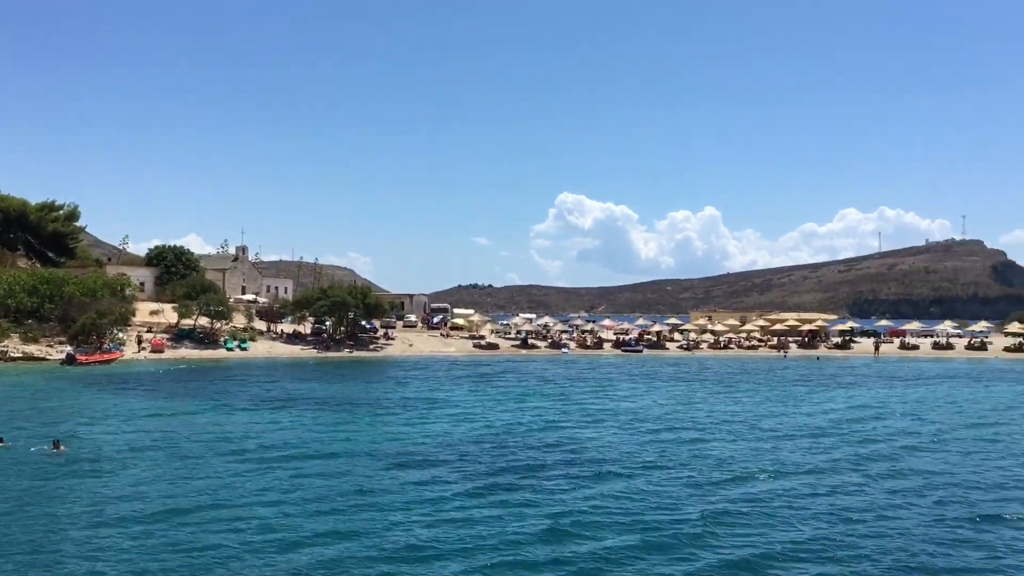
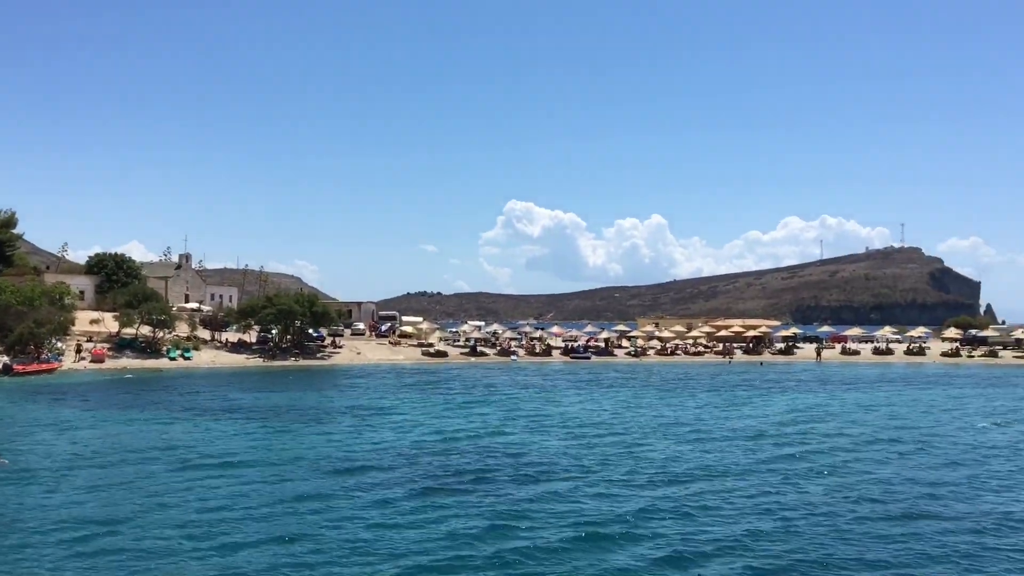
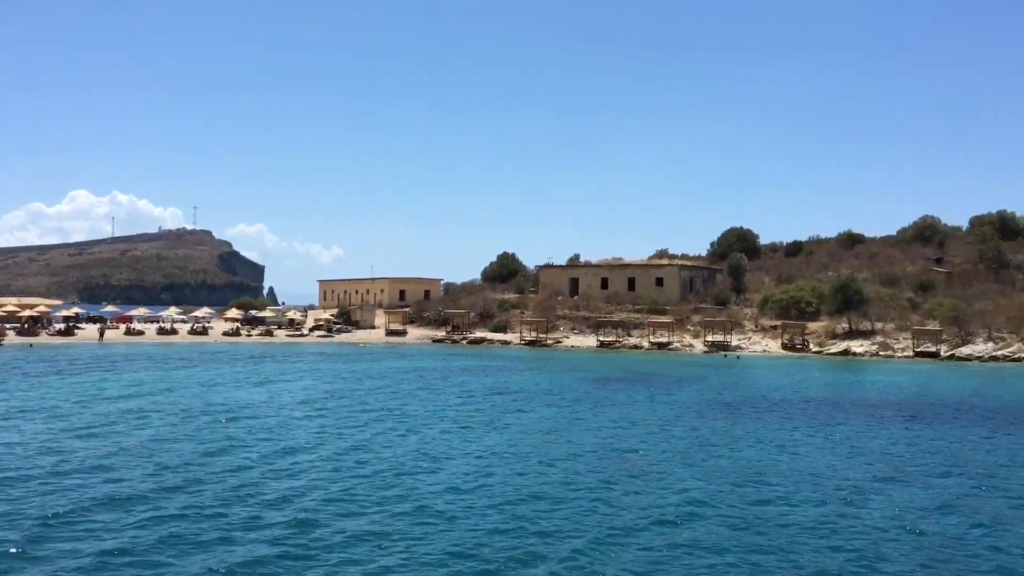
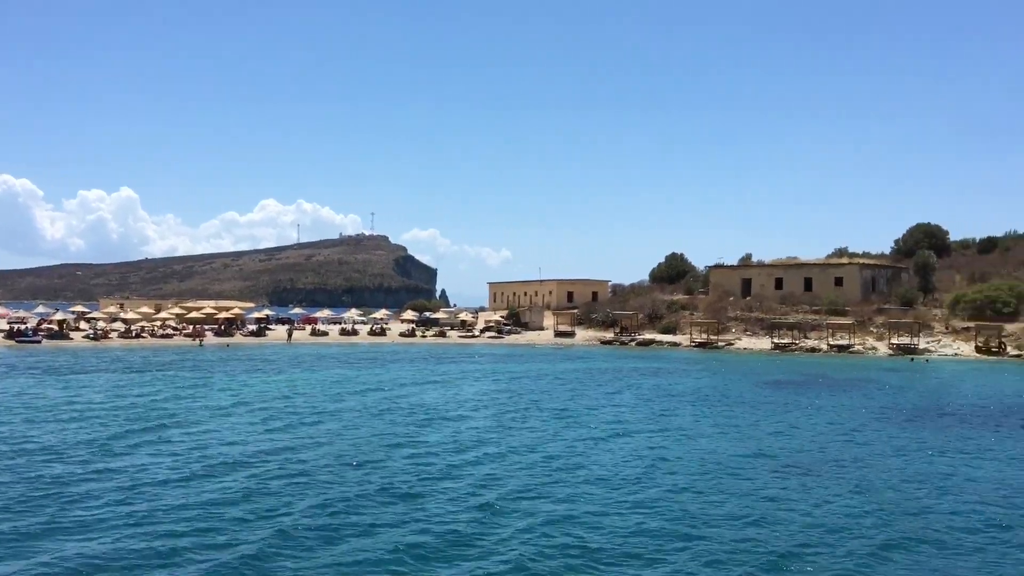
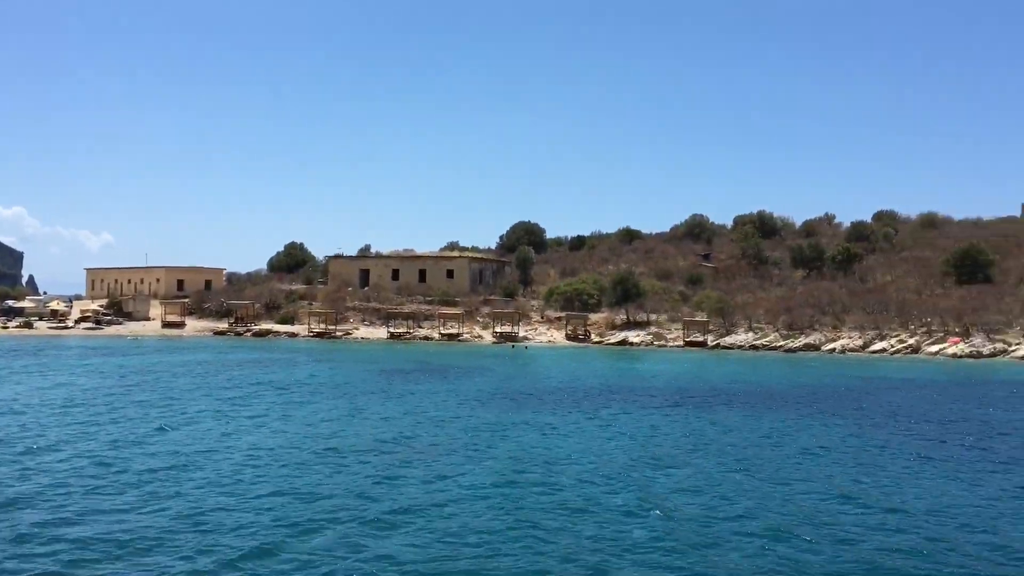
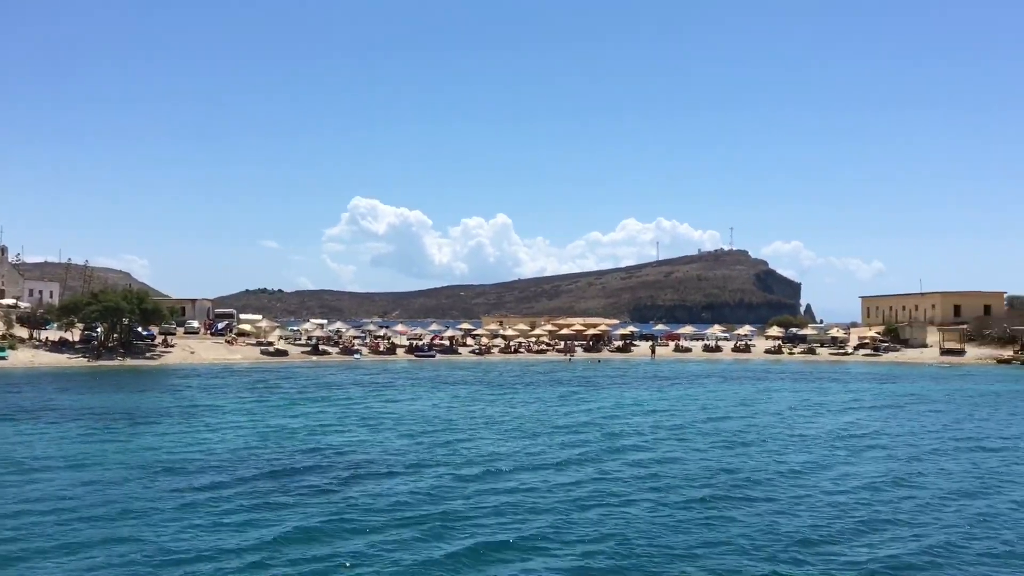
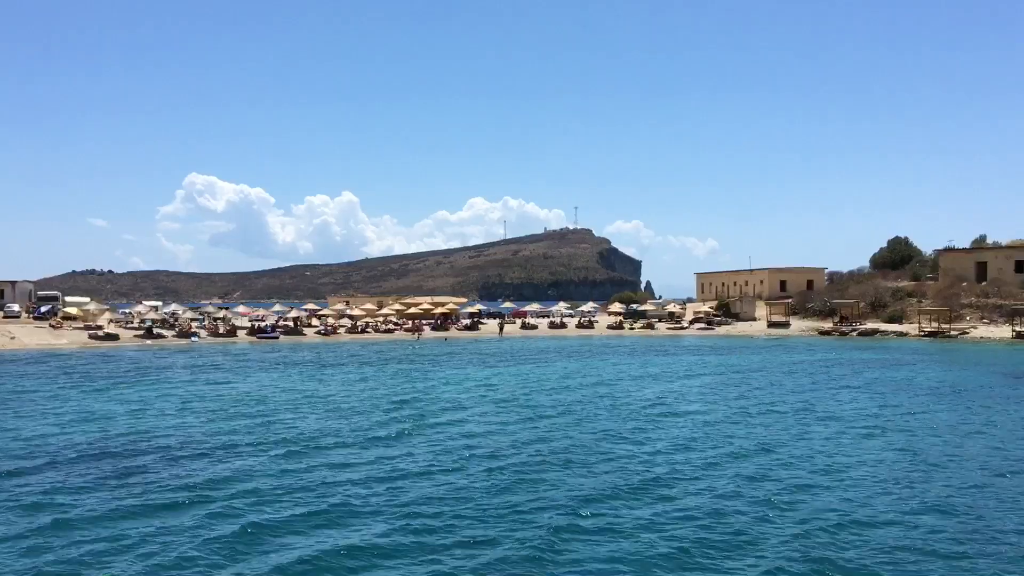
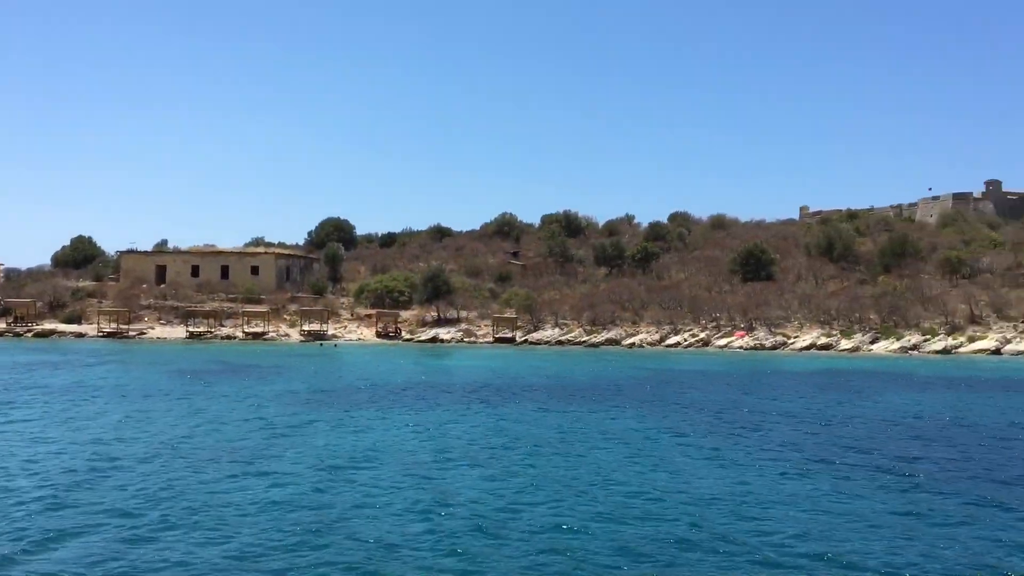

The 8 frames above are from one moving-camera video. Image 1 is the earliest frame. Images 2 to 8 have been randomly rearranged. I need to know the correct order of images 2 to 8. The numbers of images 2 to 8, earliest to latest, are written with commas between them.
2, 6, 7, 4, 3, 5, 8
